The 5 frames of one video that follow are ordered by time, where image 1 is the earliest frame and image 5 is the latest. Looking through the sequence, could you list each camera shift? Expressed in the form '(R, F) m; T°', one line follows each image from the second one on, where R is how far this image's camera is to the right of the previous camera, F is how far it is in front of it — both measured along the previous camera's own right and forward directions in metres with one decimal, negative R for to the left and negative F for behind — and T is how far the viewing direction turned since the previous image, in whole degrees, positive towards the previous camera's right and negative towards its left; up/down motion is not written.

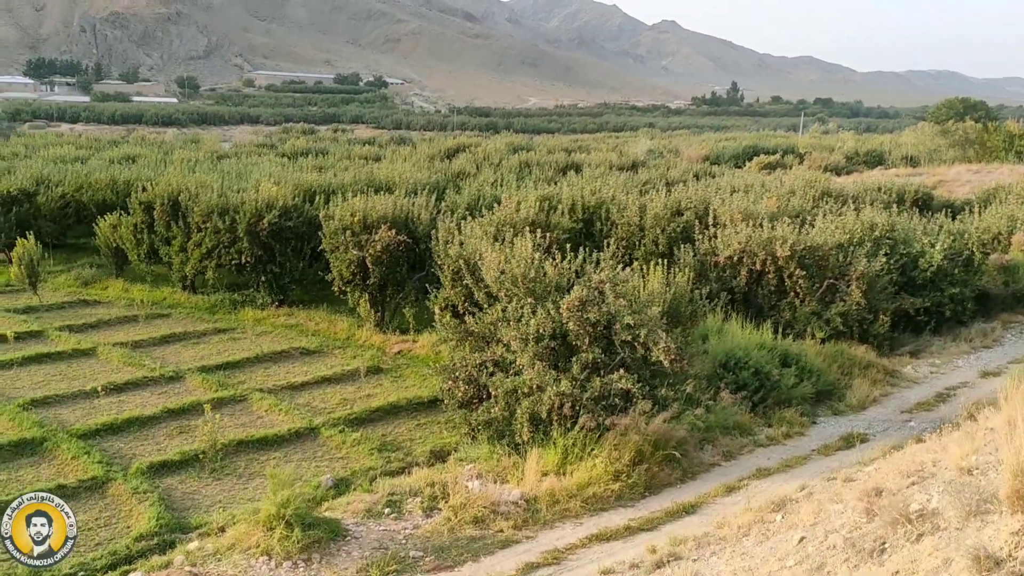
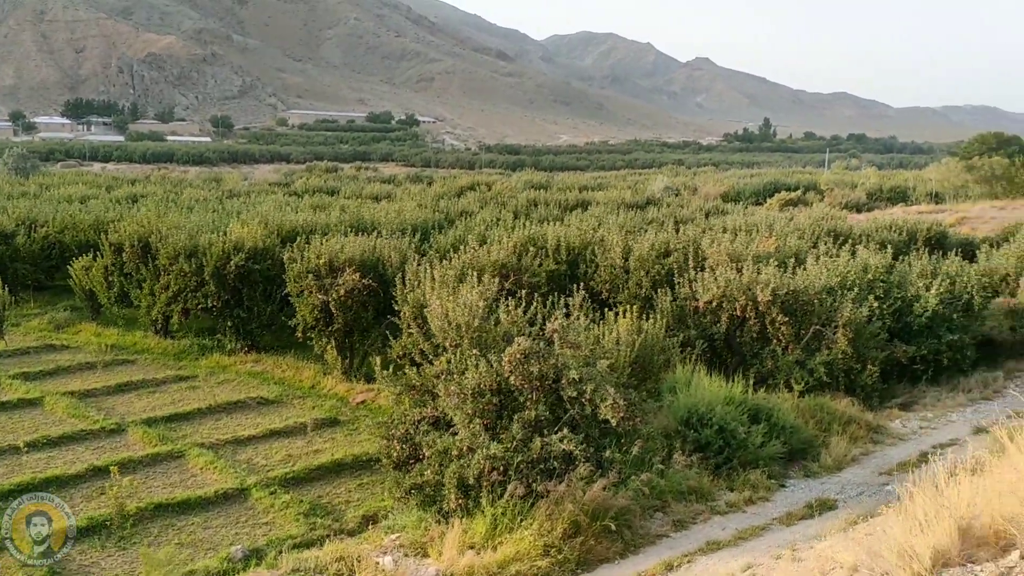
(+0.6, +0.5) m; -2°
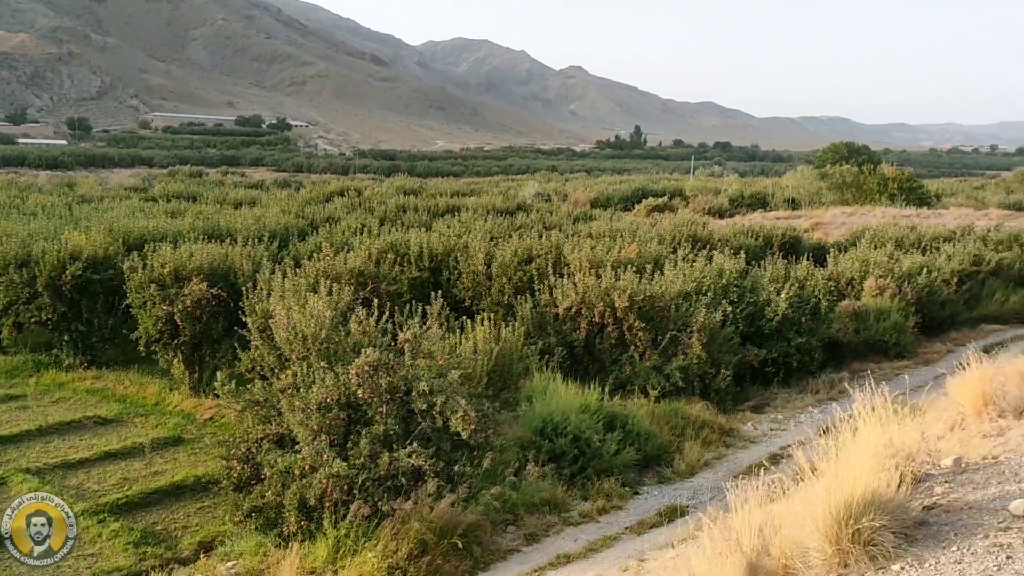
(+0.2, +0.2) m; +7°
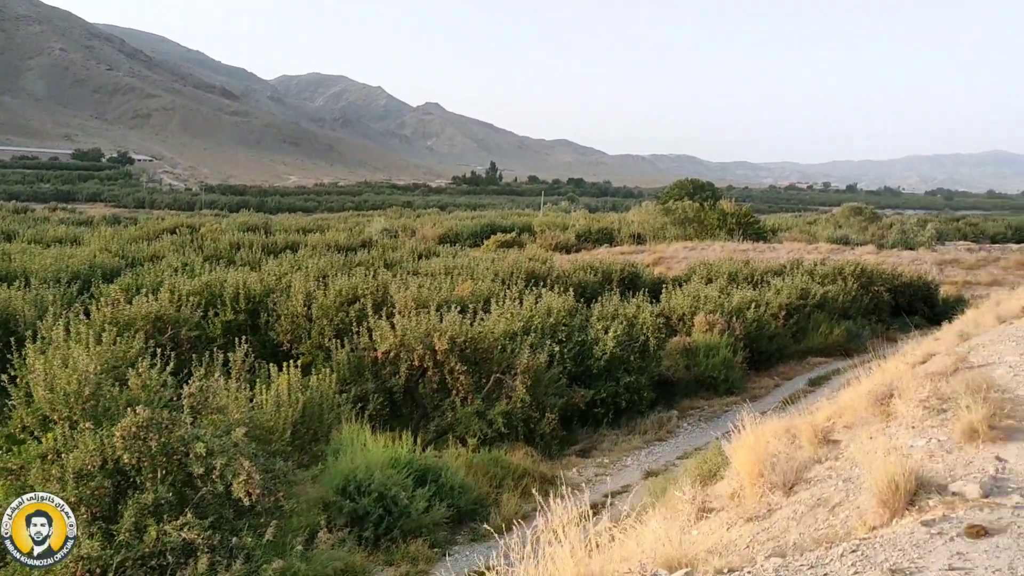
(+0.4, +0.4) m; +8°
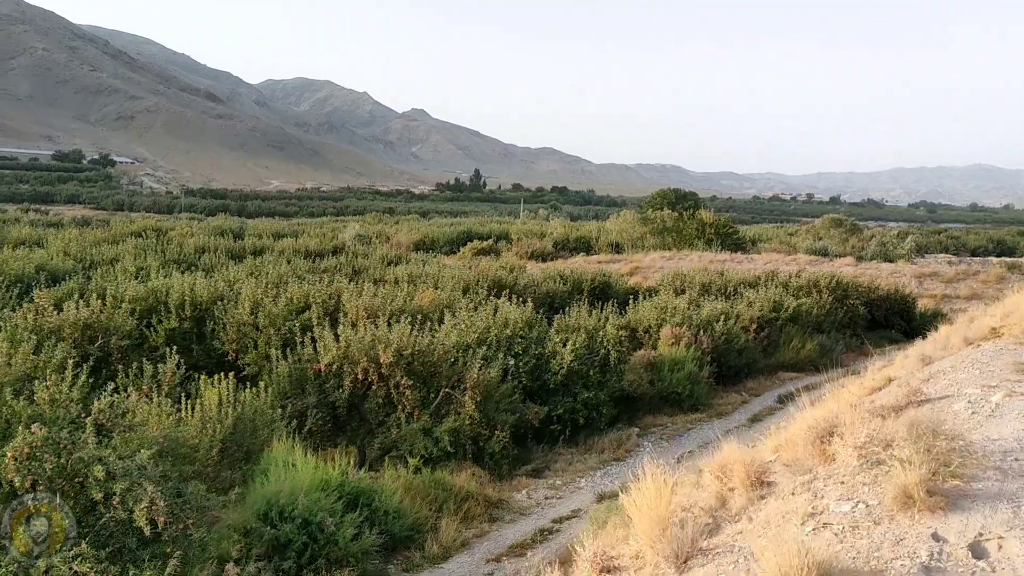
(+0.3, +0.4) m; +1°
